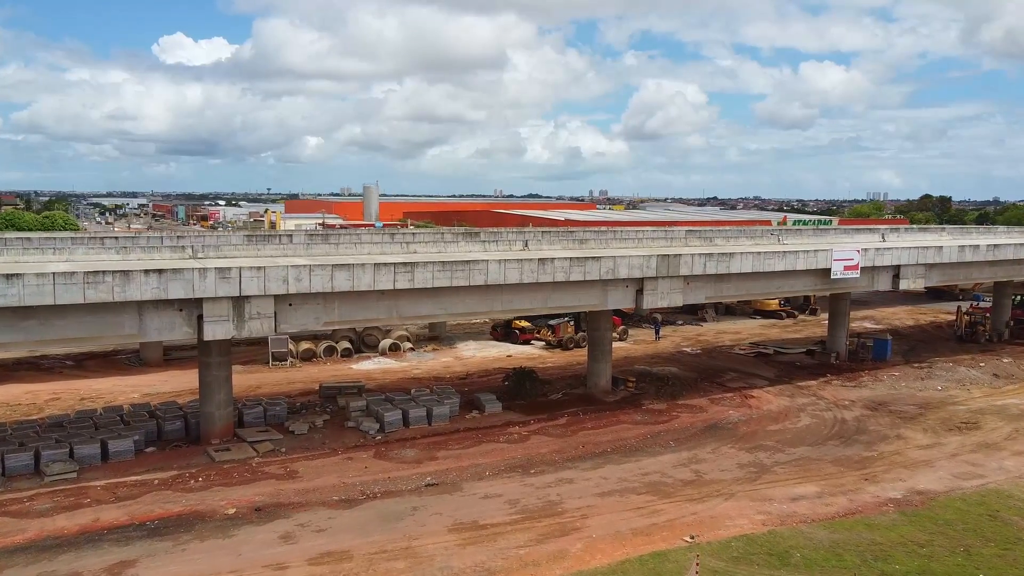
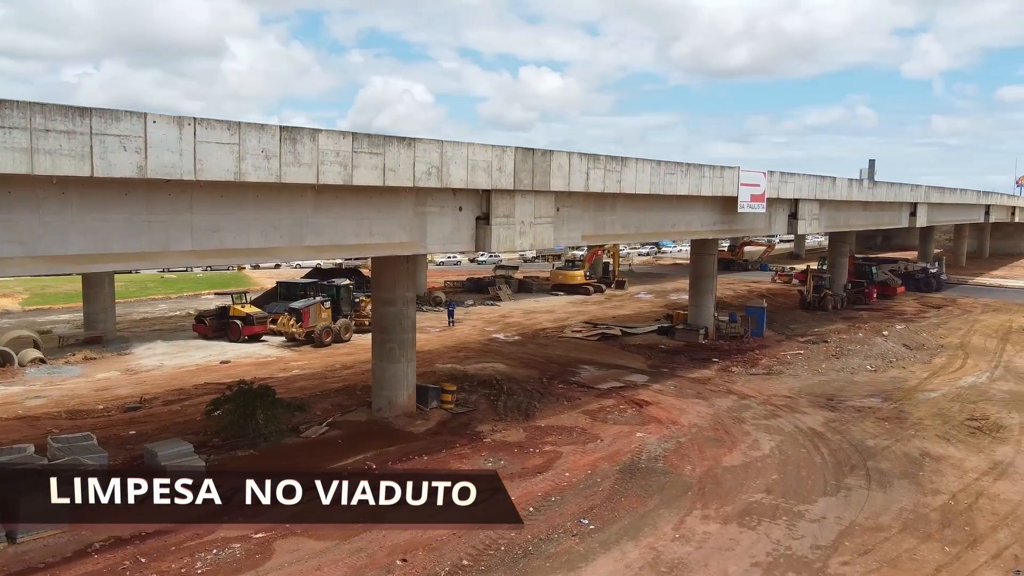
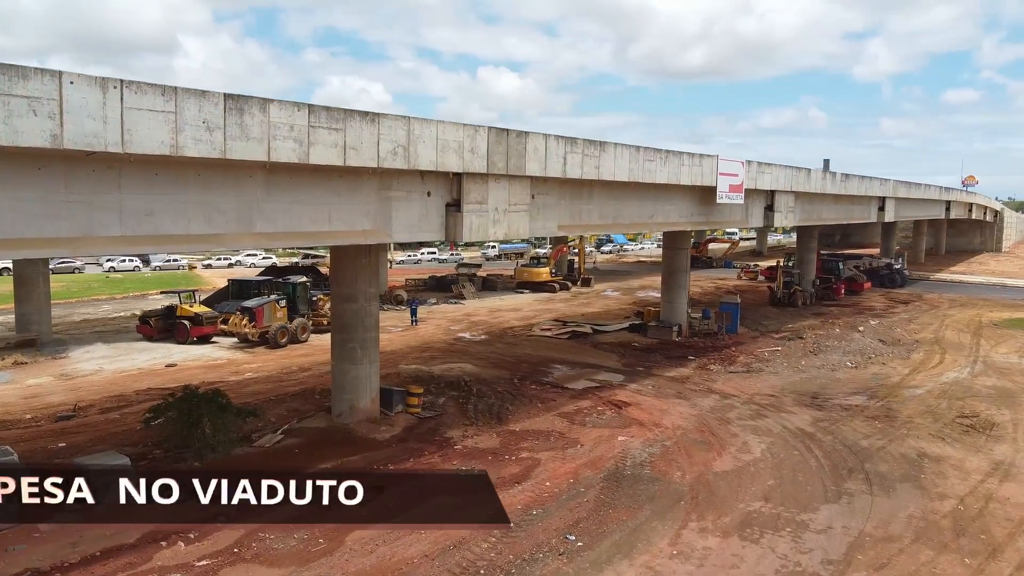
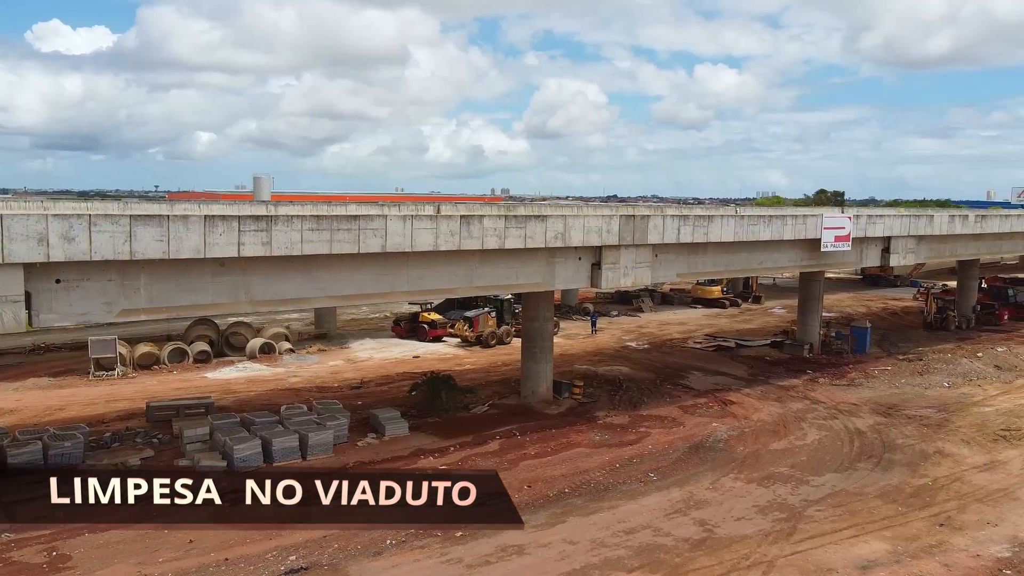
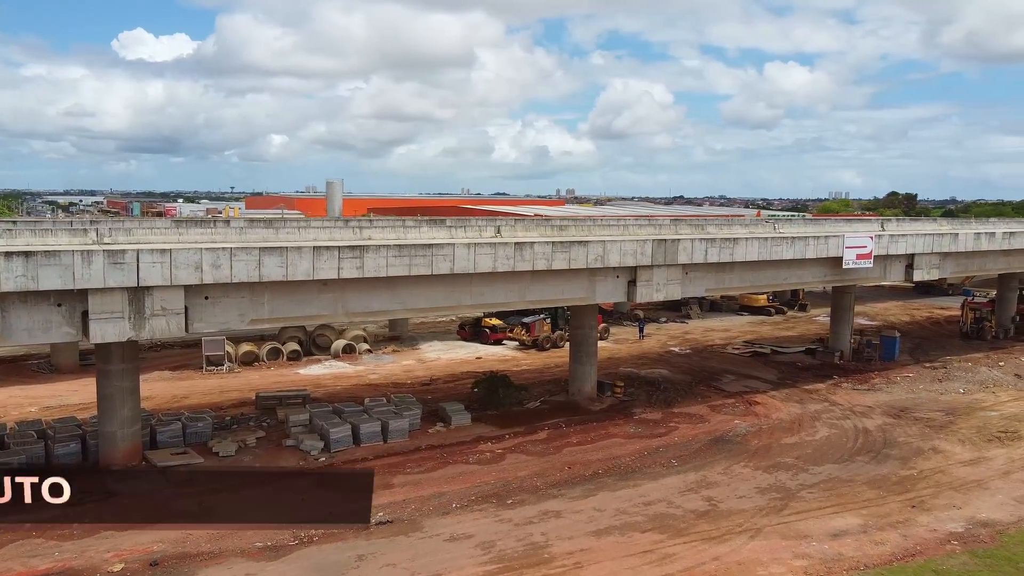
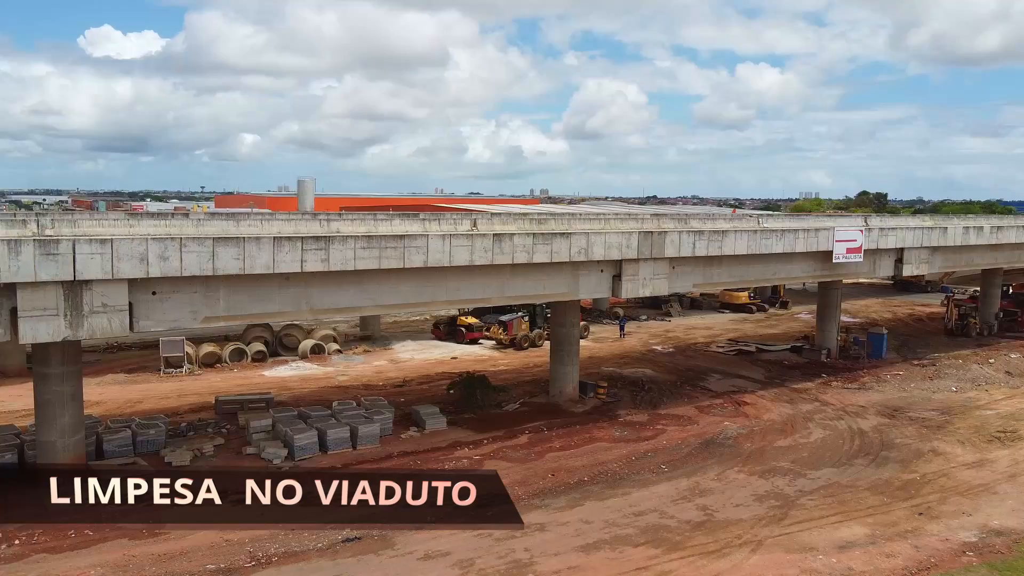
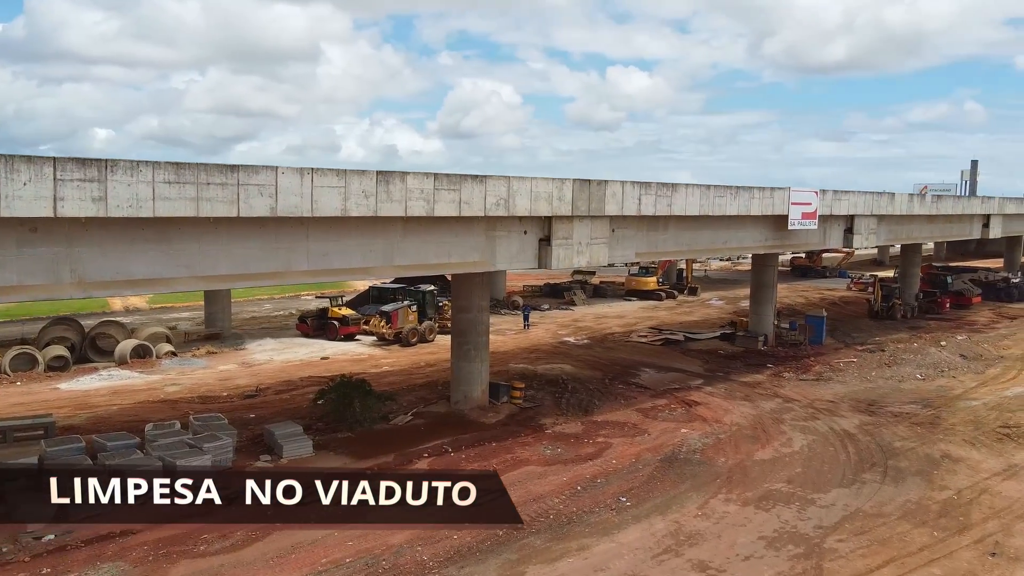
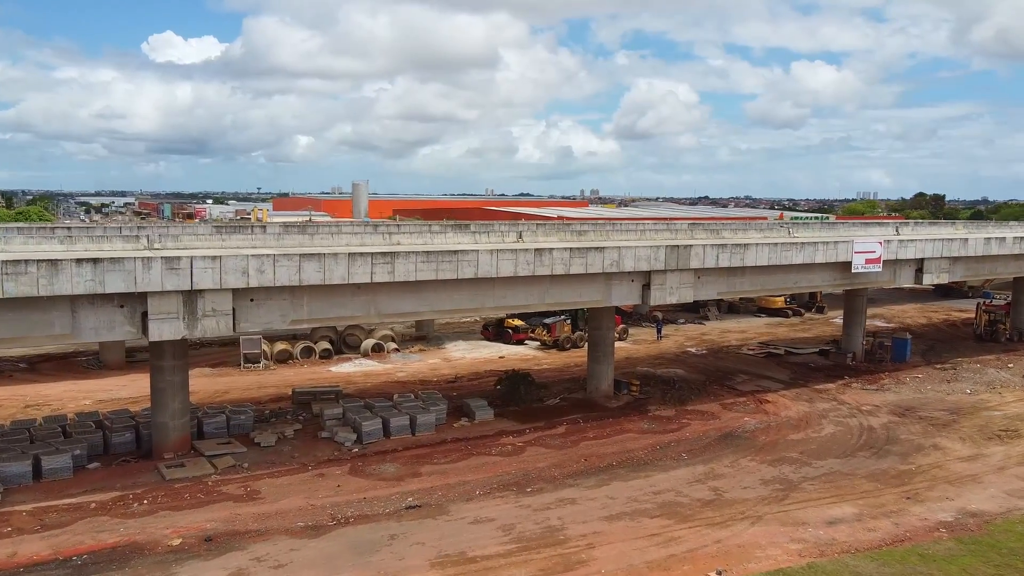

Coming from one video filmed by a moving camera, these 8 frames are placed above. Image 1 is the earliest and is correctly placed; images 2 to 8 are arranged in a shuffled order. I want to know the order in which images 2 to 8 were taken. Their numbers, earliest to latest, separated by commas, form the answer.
8, 5, 6, 4, 7, 2, 3
